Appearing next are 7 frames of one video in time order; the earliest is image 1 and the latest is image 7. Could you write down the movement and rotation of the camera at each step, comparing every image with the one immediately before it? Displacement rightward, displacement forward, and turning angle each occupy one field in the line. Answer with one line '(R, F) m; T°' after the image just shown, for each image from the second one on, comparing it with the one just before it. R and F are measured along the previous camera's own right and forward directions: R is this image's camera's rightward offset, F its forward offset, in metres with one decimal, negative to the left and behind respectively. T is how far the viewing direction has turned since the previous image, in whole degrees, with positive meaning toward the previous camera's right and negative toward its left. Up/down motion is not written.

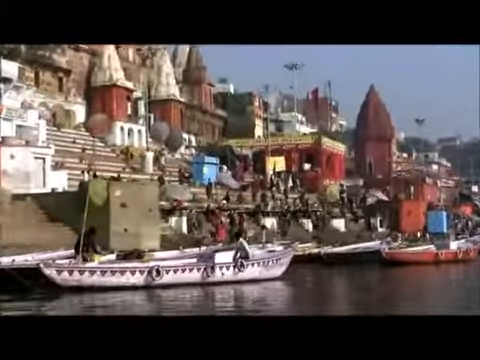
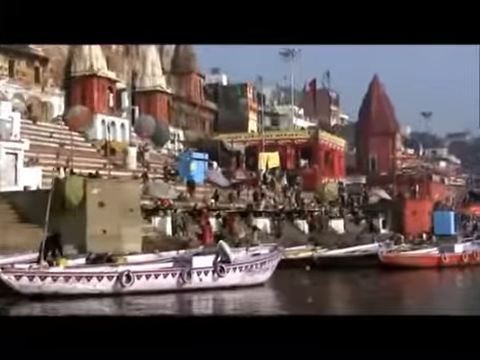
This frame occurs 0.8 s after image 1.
(+0.2, +0.5) m; -1°
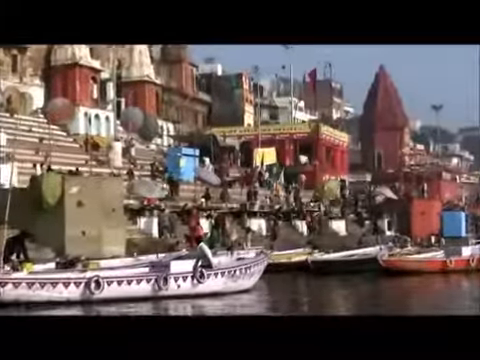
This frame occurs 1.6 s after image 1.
(+0.2, +0.5) m; -1°
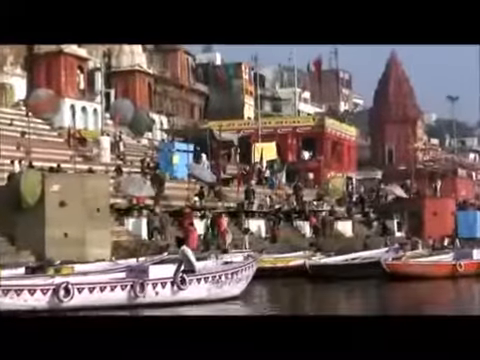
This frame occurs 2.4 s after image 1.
(+0.2, +0.5) m; -1°
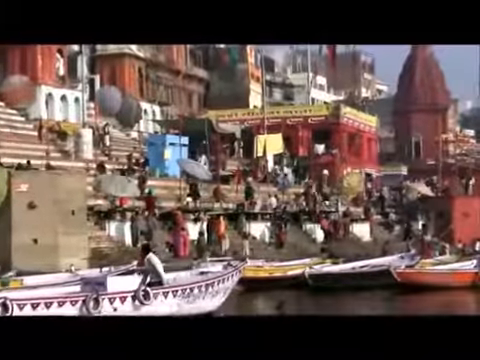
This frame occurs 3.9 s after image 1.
(+0.3, +0.8) m; -3°
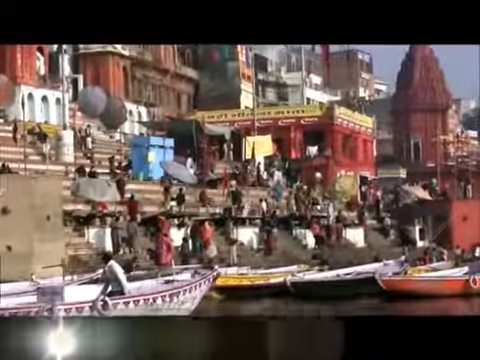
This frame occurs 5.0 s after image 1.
(+0.2, +0.2) m; -1°
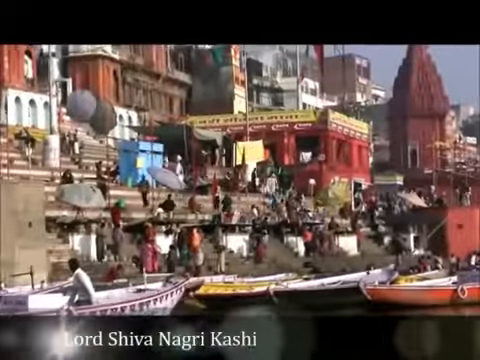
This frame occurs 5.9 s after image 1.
(+0.1, +0.1) m; -1°
